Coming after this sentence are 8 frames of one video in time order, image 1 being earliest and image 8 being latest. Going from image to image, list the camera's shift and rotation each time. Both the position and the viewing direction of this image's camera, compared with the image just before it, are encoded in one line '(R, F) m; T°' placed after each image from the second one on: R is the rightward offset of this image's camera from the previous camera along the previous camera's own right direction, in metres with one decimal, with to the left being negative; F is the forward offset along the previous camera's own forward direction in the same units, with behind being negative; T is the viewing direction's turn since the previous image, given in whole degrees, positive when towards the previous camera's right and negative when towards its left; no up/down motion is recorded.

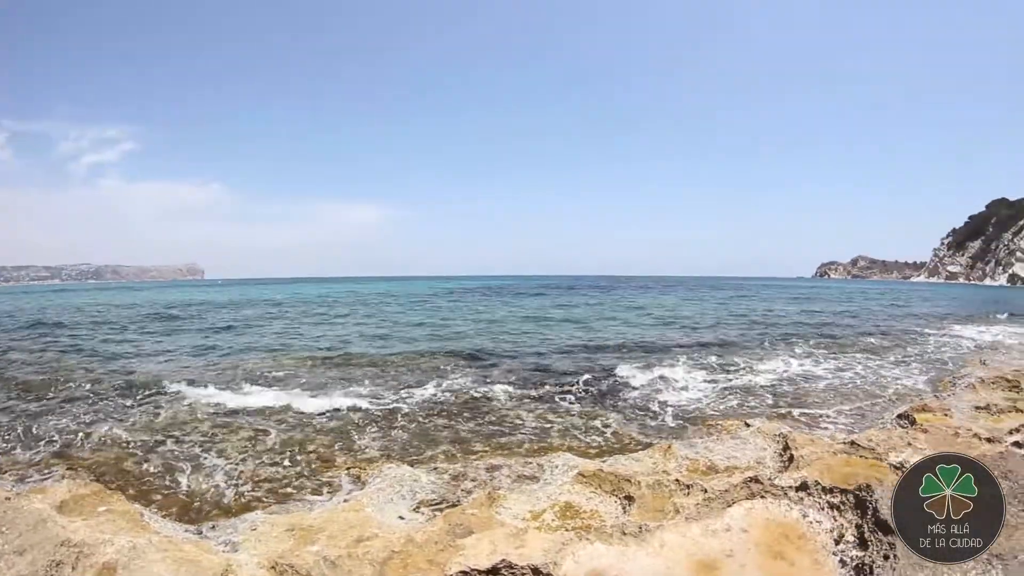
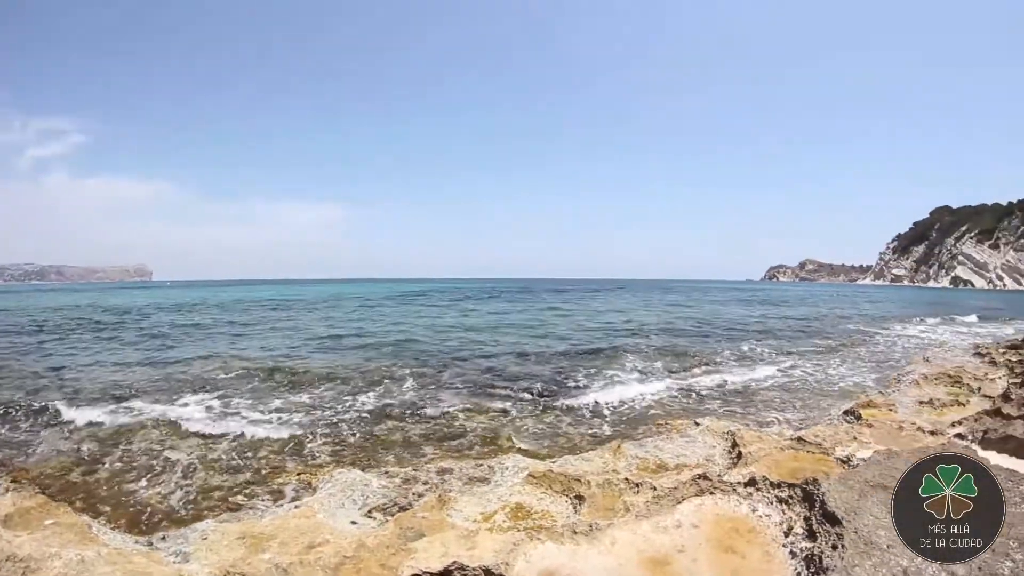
(+0.4, +0.1) m; +2°
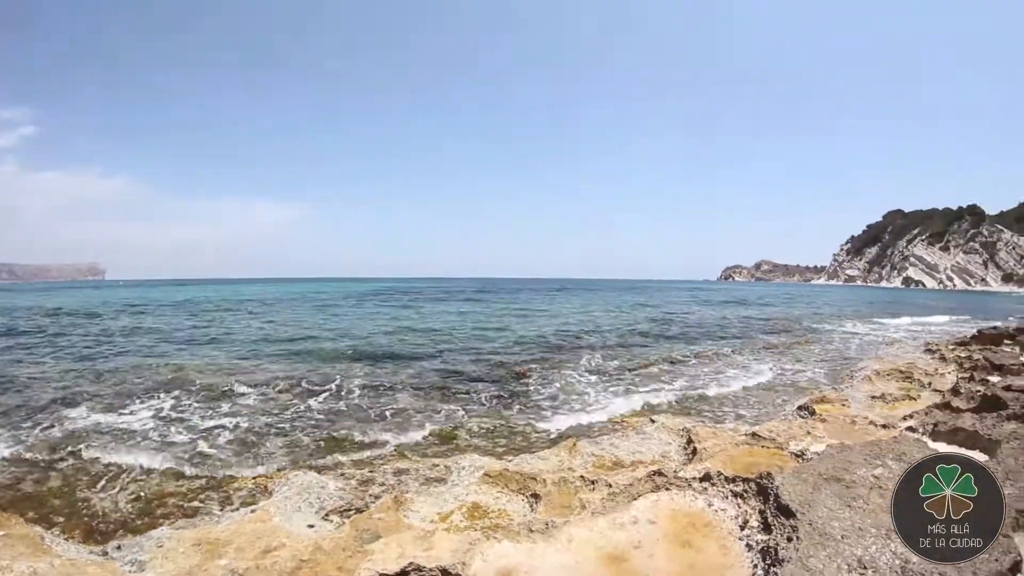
(+0.3, 0.0) m; +2°
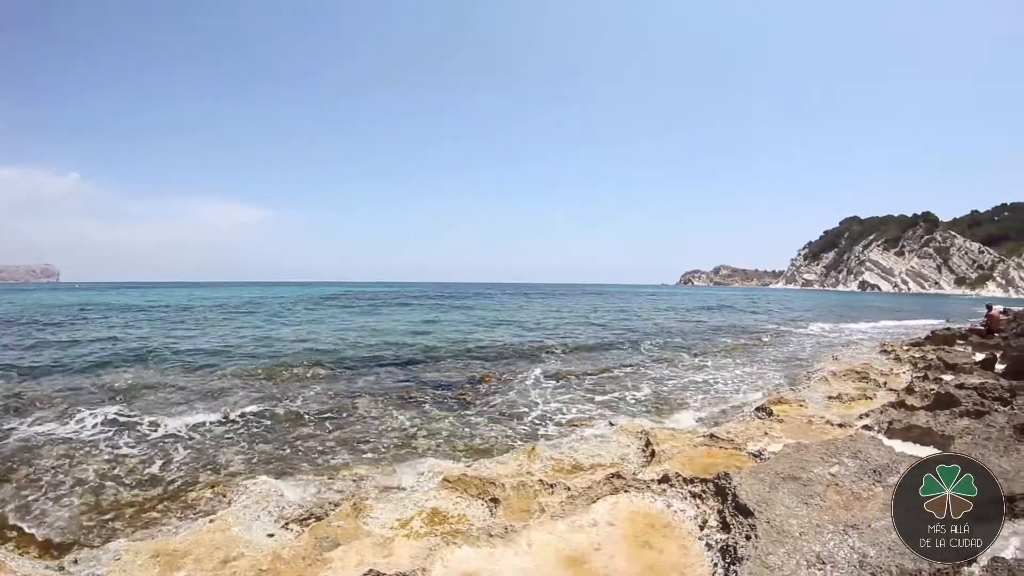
(+0.3, 0.0) m; +2°
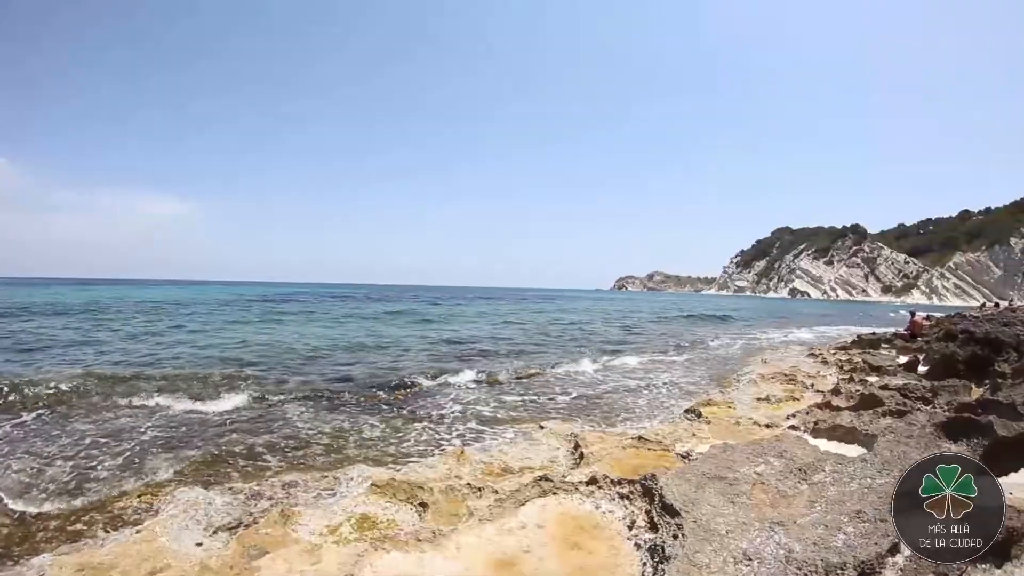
(+0.5, -0.1) m; +3°
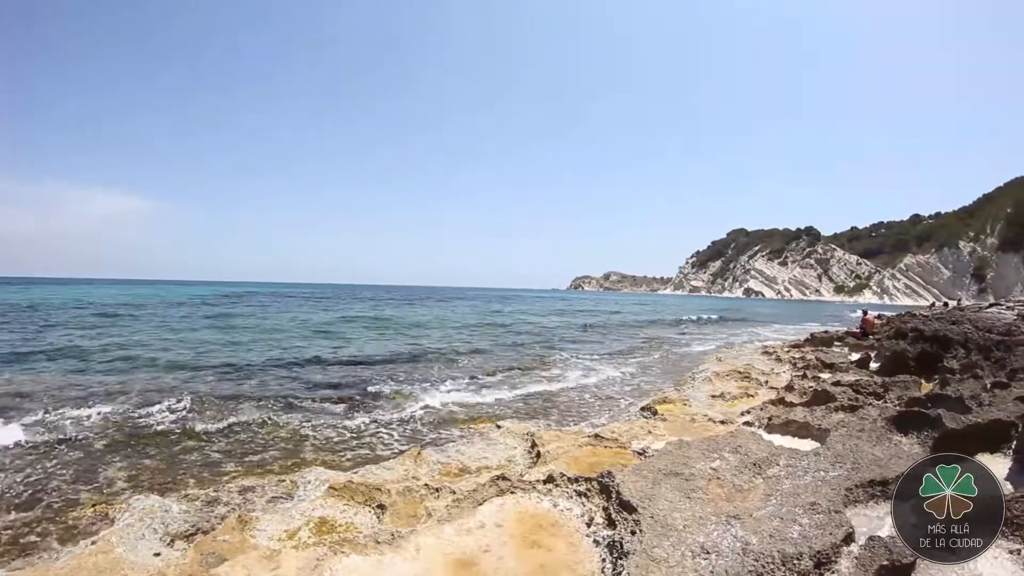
(+0.3, -0.1) m; +2°
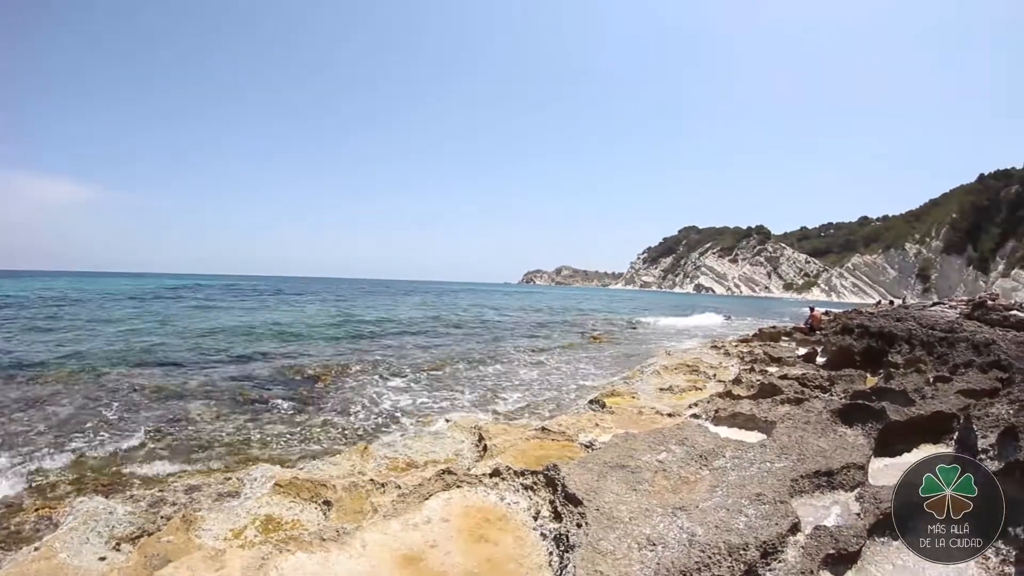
(+0.5, -0.2) m; +2°
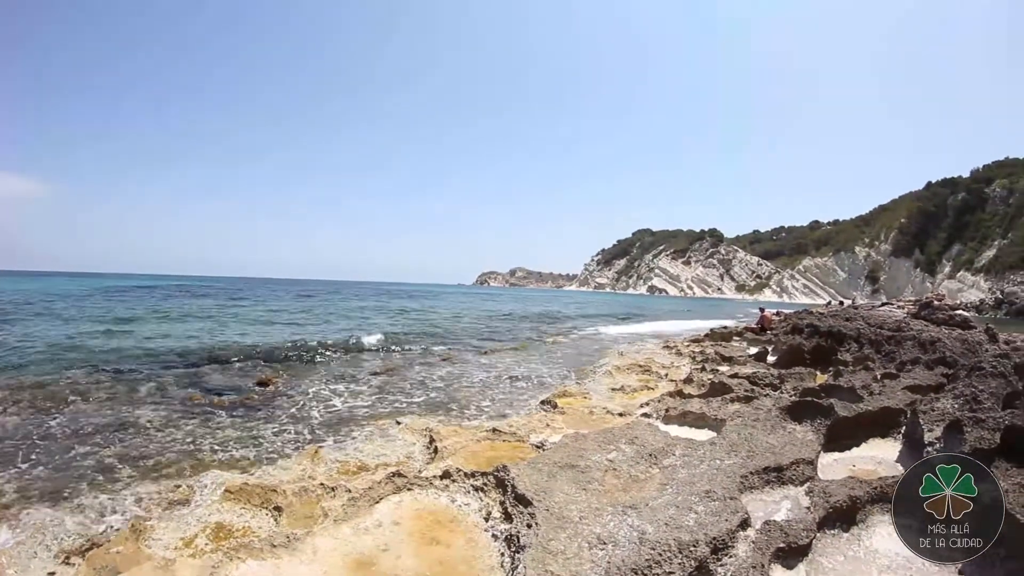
(+0.5, -0.2) m; +2°
